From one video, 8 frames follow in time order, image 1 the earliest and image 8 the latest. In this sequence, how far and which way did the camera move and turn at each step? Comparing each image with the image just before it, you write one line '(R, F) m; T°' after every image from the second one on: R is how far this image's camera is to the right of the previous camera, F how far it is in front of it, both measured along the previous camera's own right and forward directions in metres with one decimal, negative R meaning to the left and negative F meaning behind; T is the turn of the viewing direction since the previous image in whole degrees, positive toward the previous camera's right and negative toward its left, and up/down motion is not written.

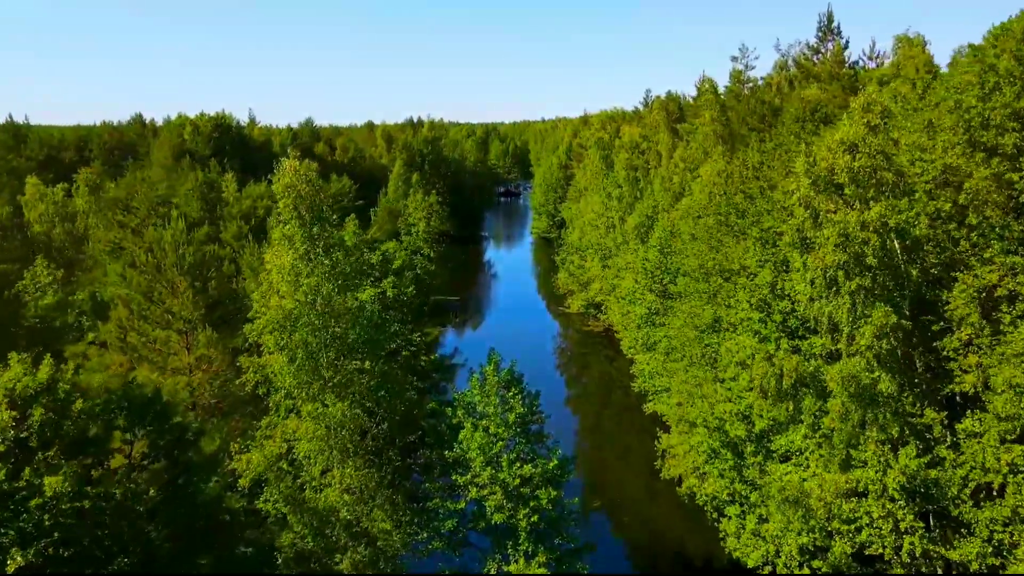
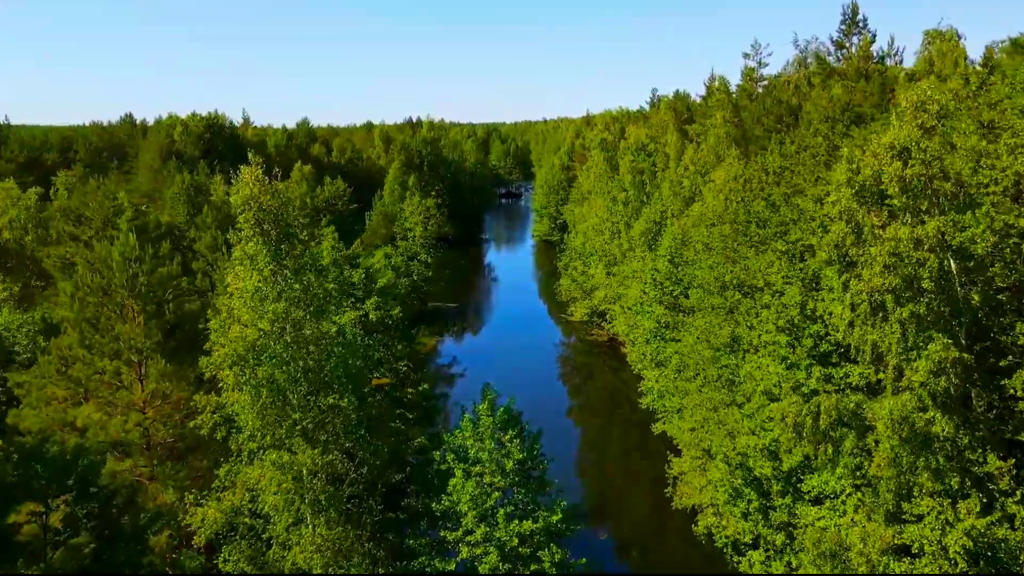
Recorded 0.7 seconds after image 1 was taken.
(+0.1, +2.2) m; 0°
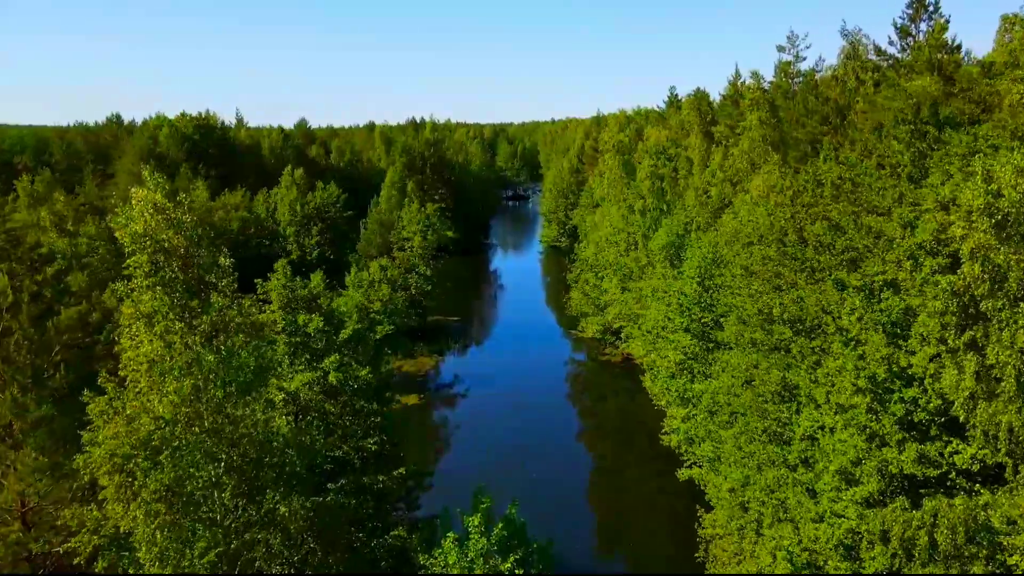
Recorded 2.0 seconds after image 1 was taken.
(+0.1, +4.1) m; -1°
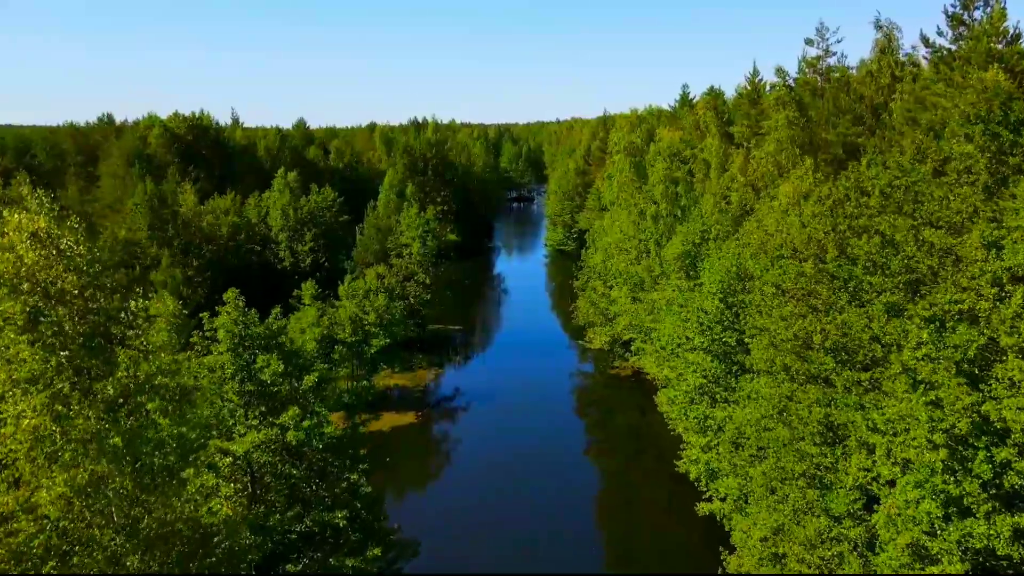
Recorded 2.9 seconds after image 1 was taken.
(0.0, +2.5) m; 0°
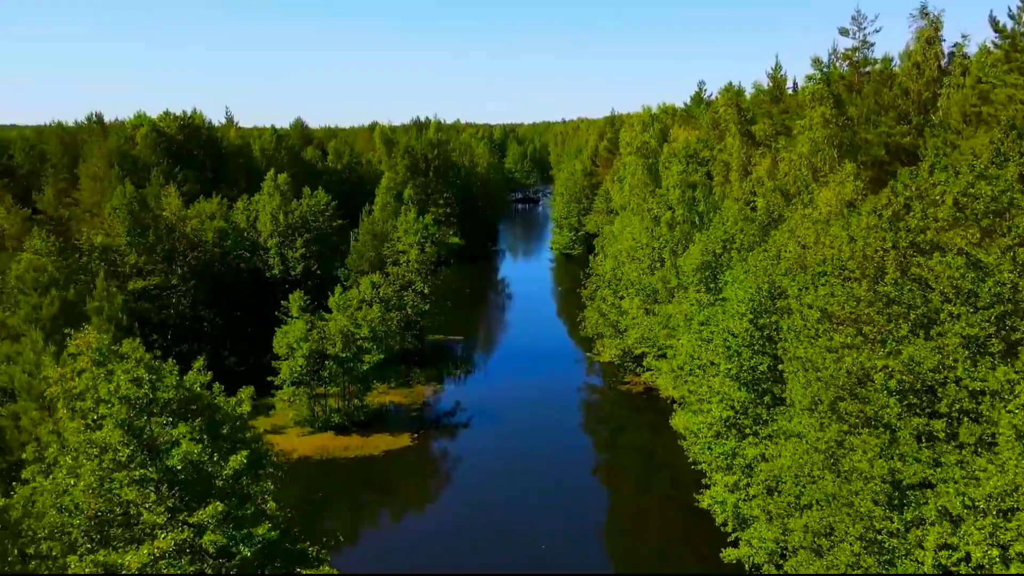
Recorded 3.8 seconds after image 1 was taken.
(+0.1, +2.9) m; 0°
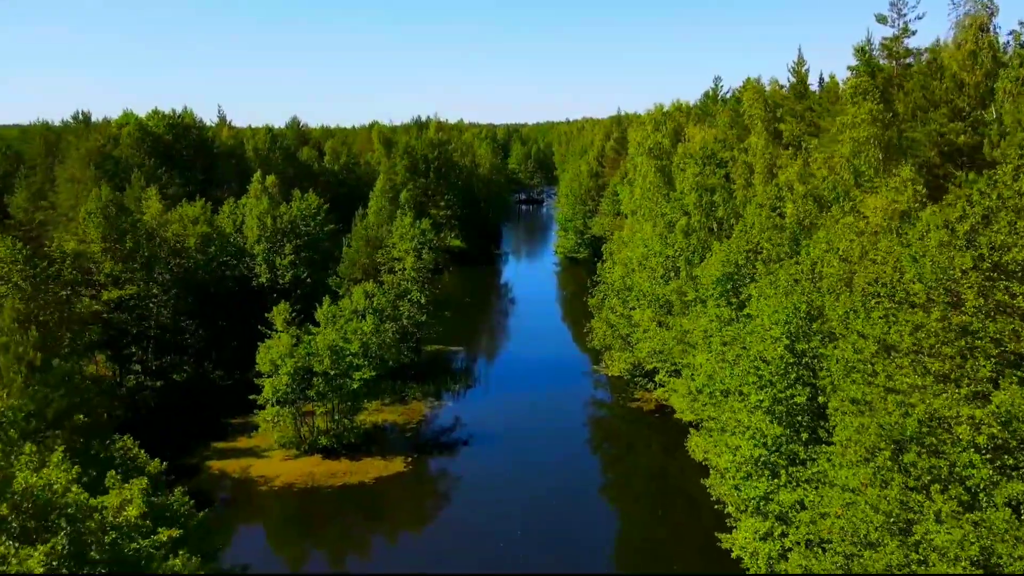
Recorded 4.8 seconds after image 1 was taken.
(+0.1, +2.8) m; 0°
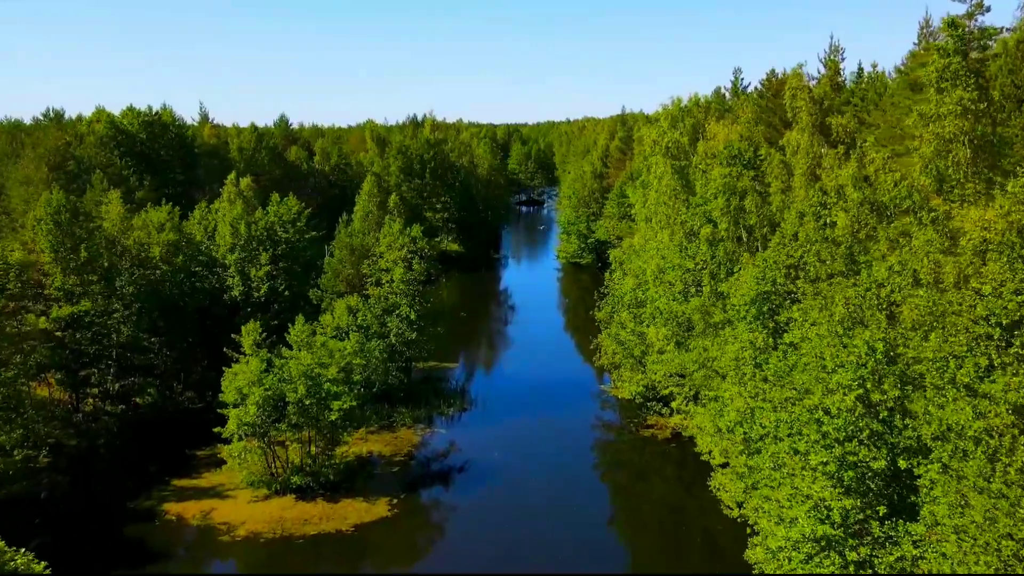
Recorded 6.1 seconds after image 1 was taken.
(0.0, +4.0) m; 0°
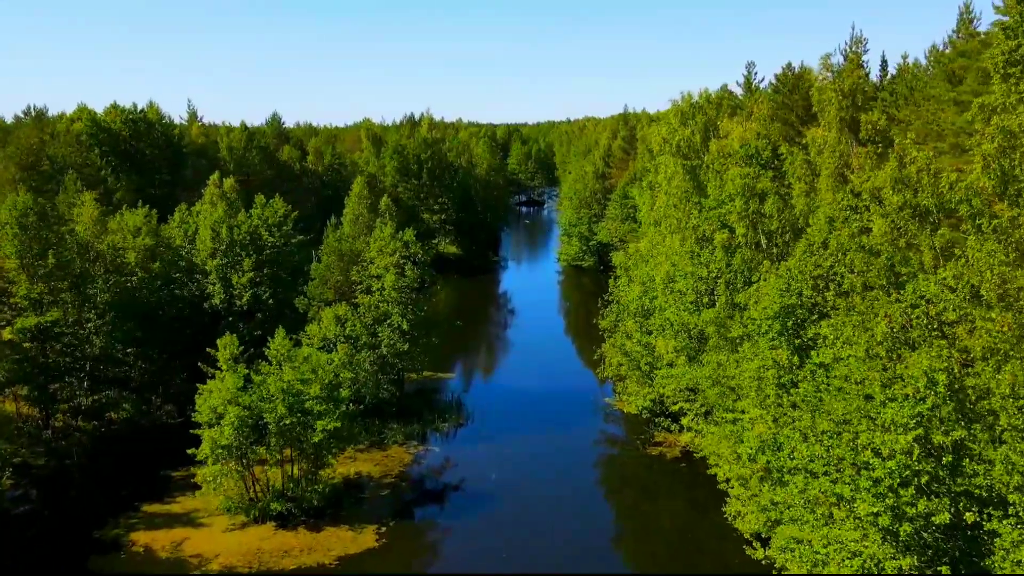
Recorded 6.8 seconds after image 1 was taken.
(0.0, +2.3) m; 0°
